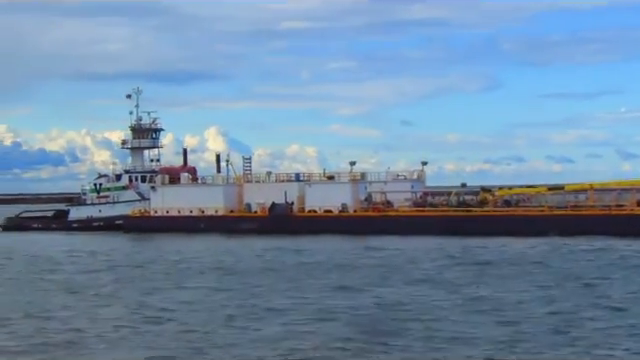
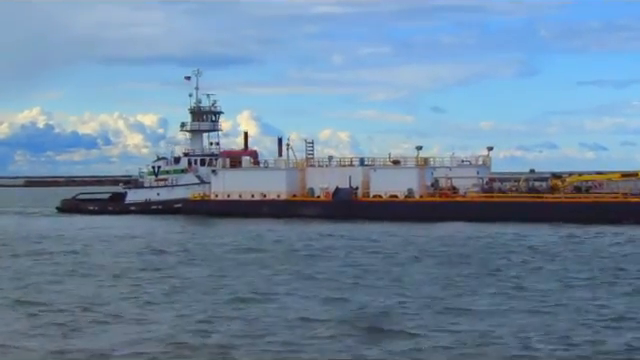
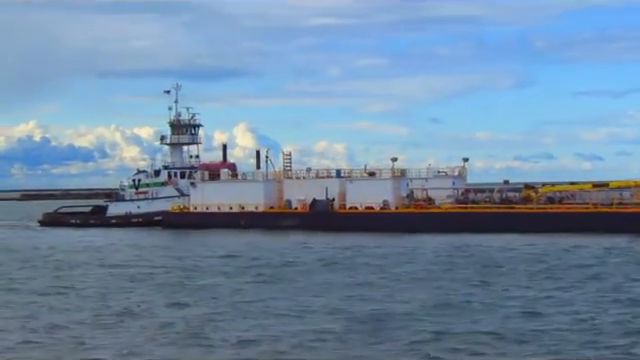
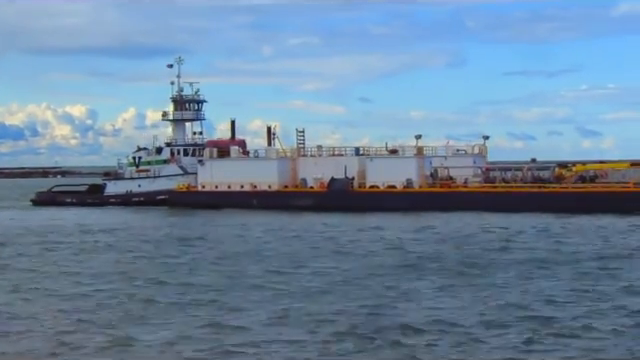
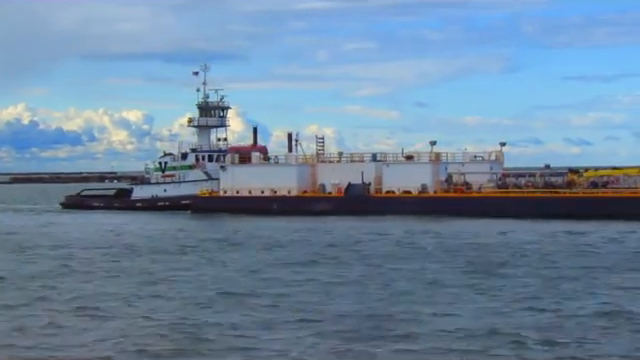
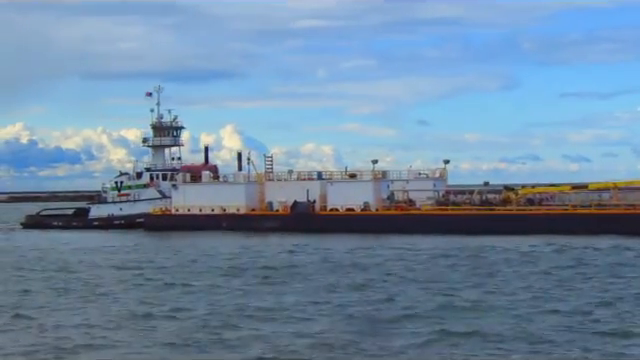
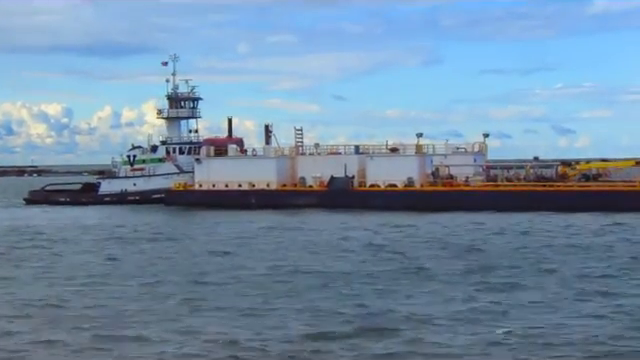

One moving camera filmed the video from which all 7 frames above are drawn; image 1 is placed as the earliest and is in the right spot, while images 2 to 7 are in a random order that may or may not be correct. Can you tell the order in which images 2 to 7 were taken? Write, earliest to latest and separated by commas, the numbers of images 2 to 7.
6, 3, 2, 5, 4, 7
